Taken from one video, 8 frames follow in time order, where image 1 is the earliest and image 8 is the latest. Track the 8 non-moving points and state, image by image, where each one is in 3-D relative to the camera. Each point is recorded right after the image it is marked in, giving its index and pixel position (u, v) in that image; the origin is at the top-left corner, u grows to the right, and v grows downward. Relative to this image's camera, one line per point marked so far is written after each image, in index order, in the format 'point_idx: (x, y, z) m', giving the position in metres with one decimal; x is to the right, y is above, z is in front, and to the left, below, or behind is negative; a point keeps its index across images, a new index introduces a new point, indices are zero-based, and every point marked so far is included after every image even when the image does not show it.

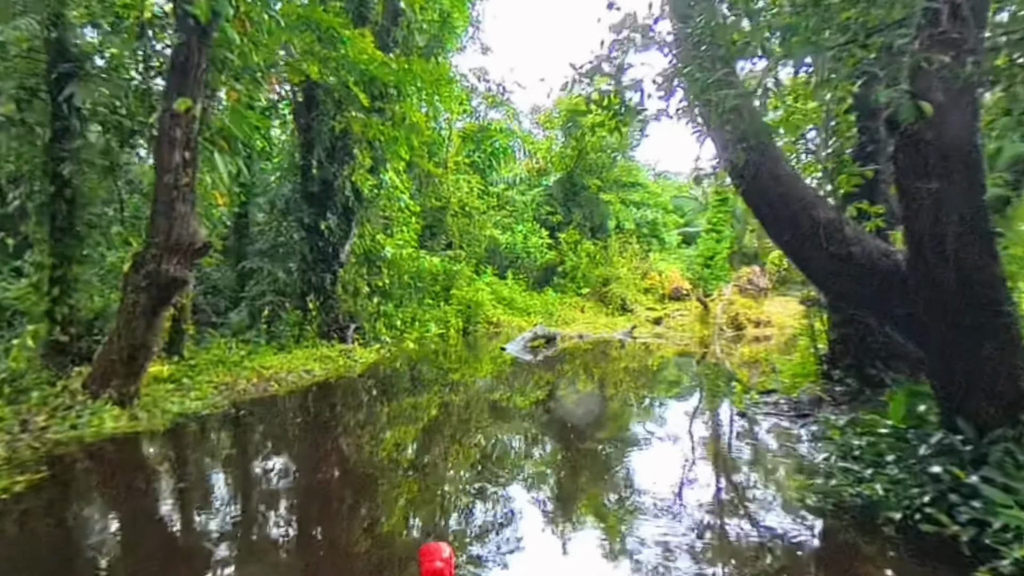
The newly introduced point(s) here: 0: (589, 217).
0: (+1.7, +1.5, +15.4) m
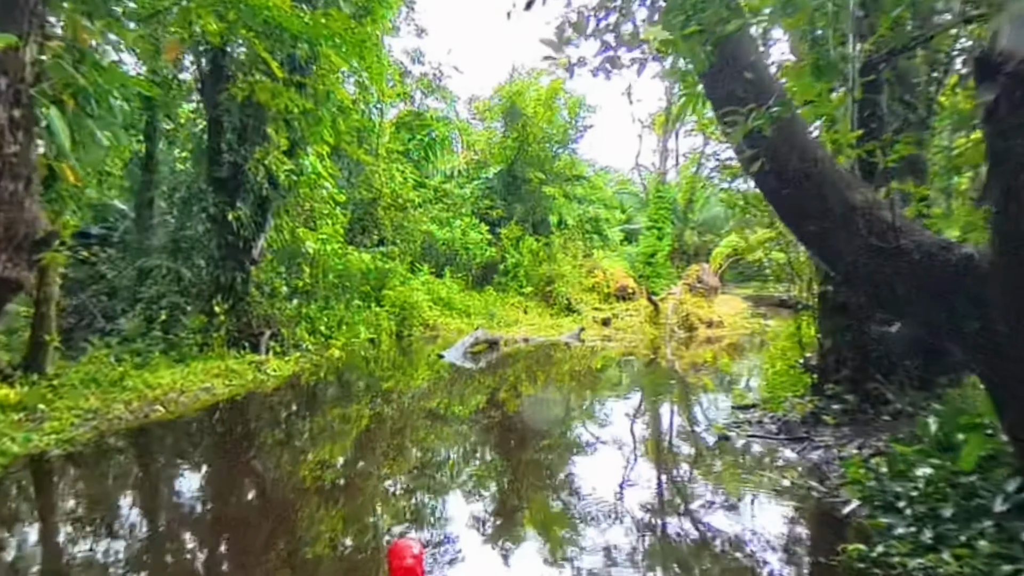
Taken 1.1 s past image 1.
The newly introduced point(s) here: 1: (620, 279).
0: (+0.4, +1.6, +14.6) m
1: (+2.2, +0.2, +15.0) m
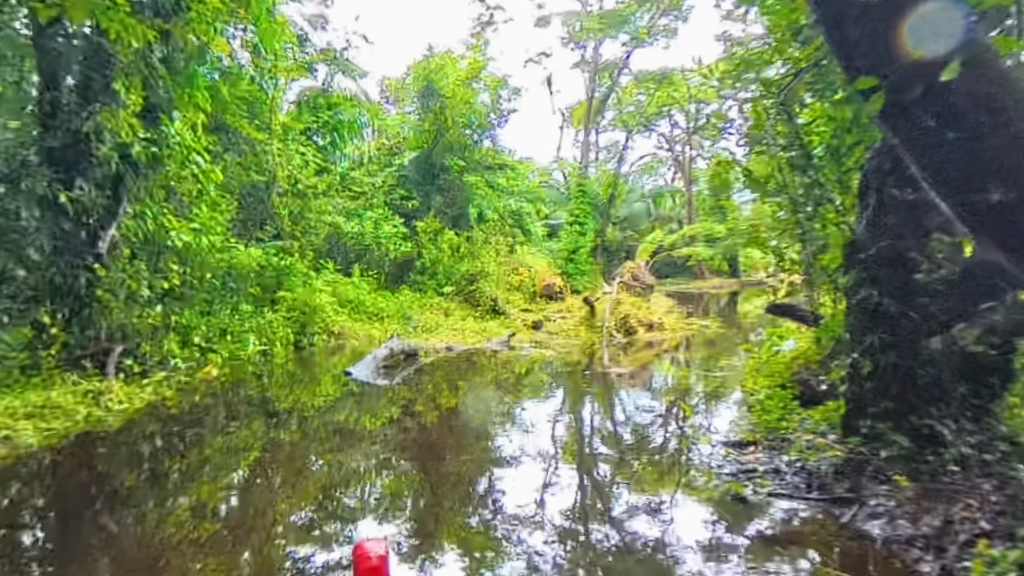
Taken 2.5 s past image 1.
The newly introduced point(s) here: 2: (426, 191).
0: (-1.1, +1.6, +13.4) m
1: (+0.6, +0.2, +14.0) m
2: (-1.6, +1.8, +13.2) m
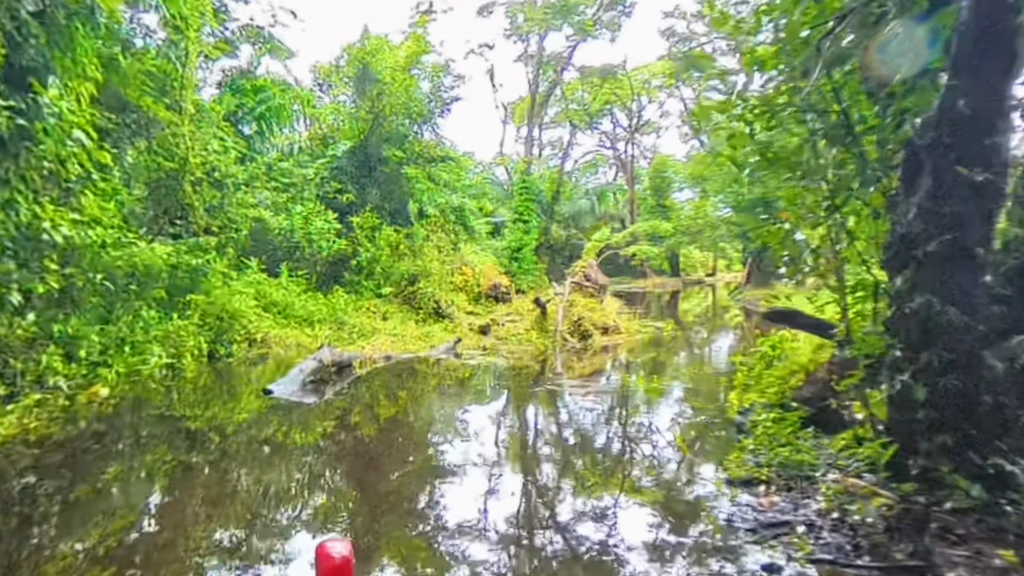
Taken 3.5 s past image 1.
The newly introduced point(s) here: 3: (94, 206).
0: (-2.1, +1.6, +12.4) m
1: (-0.4, +0.2, +13.2) m
2: (-2.6, +1.8, +12.3) m
3: (-3.5, +0.7, +6.2) m
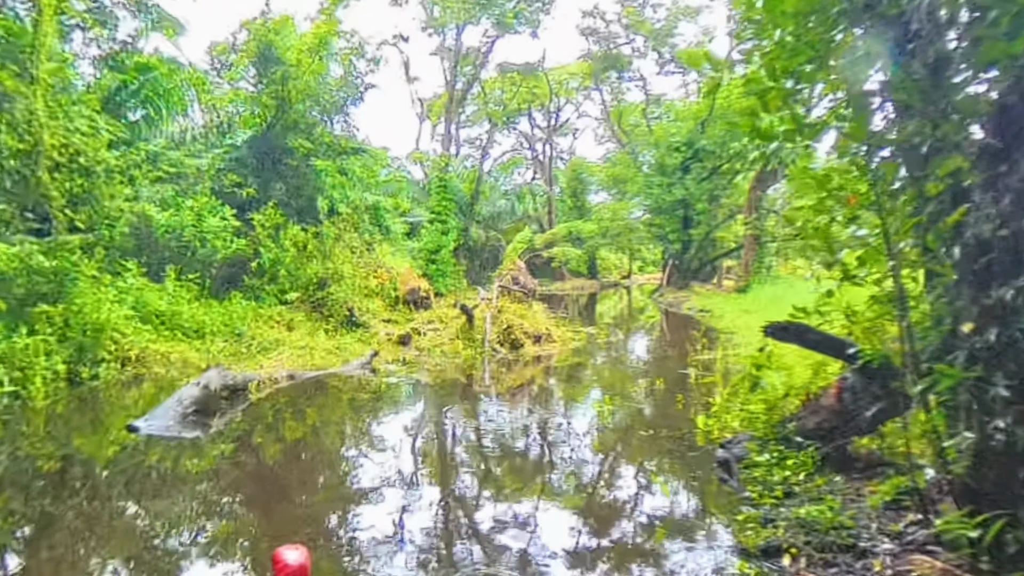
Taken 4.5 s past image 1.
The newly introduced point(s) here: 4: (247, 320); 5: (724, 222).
0: (-3.4, +1.5, +11.3) m
1: (-1.8, +0.1, +12.3) m
2: (-3.8, +1.7, +11.1) m
3: (-4.0, +0.6, +4.9) m
4: (-3.3, -0.4, +9.1) m
5: (+5.9, +1.8, +20.1) m
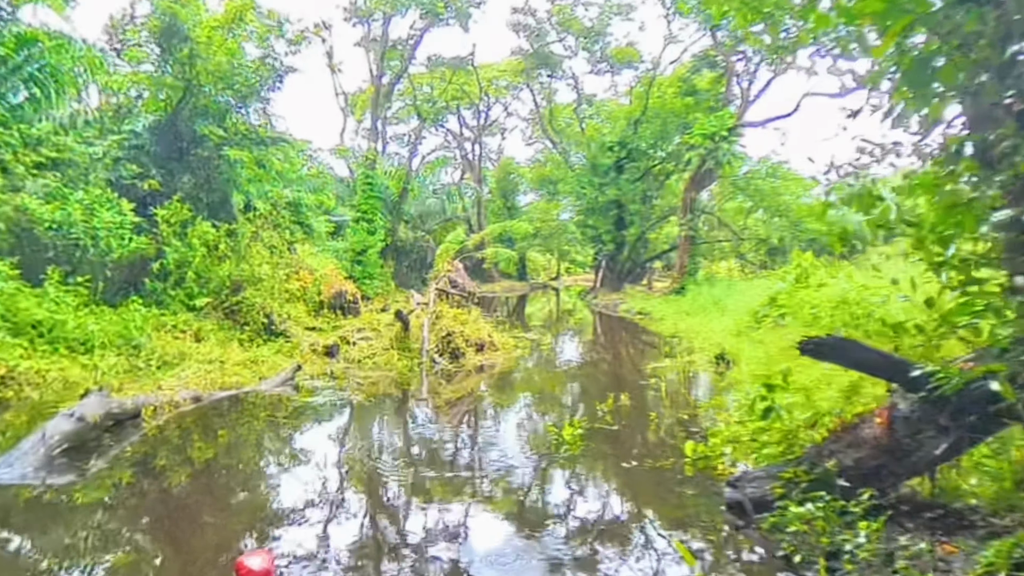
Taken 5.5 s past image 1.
0: (-4.3, +1.4, +10.2) m
1: (-2.8, +0.1, +11.3) m
2: (-4.7, +1.6, +9.9) m
3: (-4.3, +0.6, +3.7) m
4: (-4.0, -0.4, +8.0) m
5: (+4.0, +1.8, +19.9) m
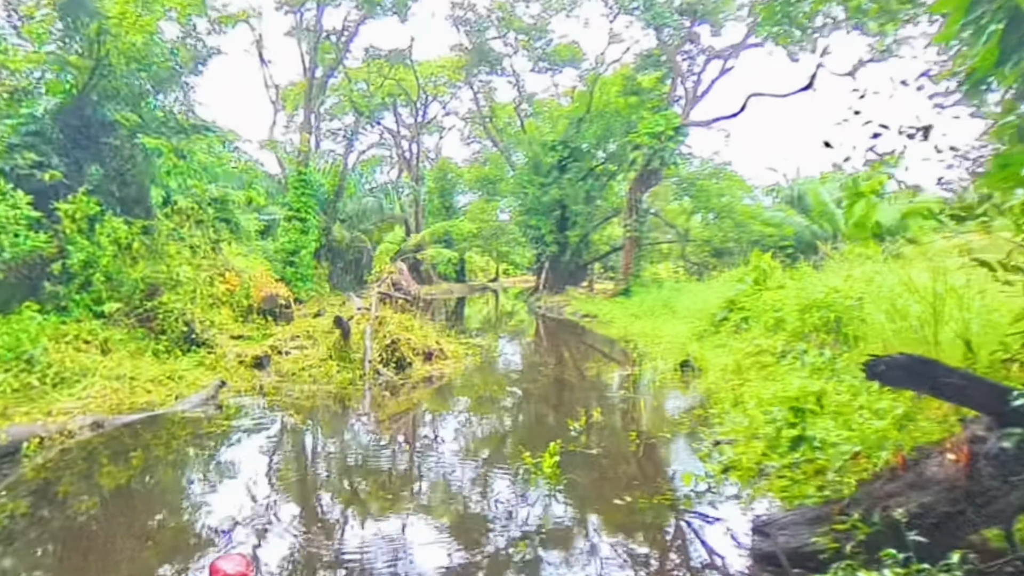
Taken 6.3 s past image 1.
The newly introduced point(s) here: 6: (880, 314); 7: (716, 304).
0: (-5.0, +1.4, +9.2) m
1: (-3.6, 0.0, +10.4) m
2: (-5.4, +1.6, +8.9) m
3: (-4.4, +0.6, +2.8) m
4: (-4.5, -0.5, +7.0) m
5: (+2.4, +1.8, +19.6) m
6: (+2.8, -0.2, +5.5) m
7: (+2.9, -0.2, +10.1) m
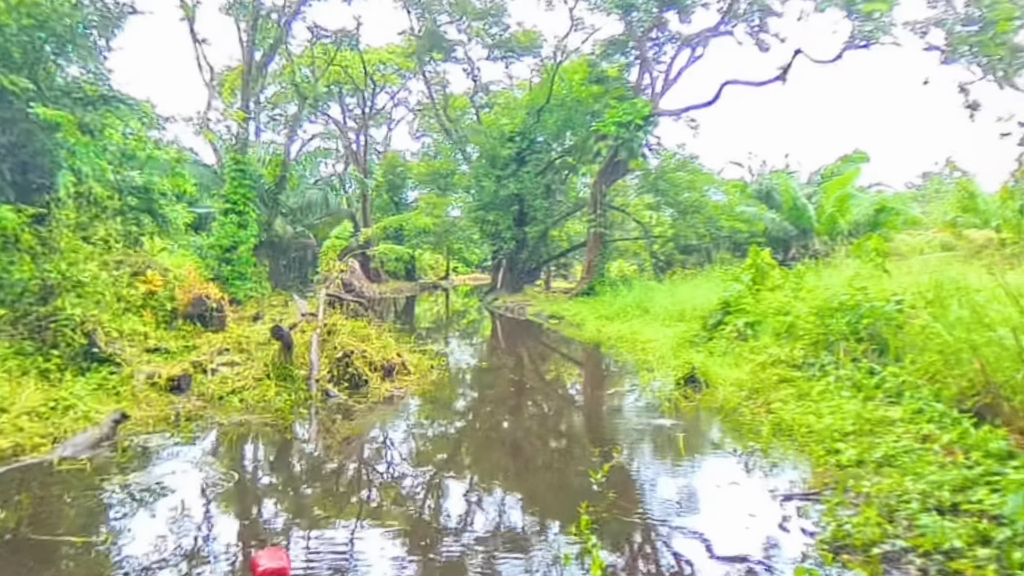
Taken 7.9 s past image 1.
0: (-5.4, +1.4, +7.7) m
1: (-4.0, 0.0, +9.1) m
2: (-5.7, +1.6, +7.4) m
3: (-4.3, +0.5, +1.4) m
4: (-4.7, -0.5, +5.6) m
5: (+1.3, +1.8, +18.6) m
6: (+2.7, -0.2, +4.6) m
7: (+2.4, -0.2, +9.3) m
